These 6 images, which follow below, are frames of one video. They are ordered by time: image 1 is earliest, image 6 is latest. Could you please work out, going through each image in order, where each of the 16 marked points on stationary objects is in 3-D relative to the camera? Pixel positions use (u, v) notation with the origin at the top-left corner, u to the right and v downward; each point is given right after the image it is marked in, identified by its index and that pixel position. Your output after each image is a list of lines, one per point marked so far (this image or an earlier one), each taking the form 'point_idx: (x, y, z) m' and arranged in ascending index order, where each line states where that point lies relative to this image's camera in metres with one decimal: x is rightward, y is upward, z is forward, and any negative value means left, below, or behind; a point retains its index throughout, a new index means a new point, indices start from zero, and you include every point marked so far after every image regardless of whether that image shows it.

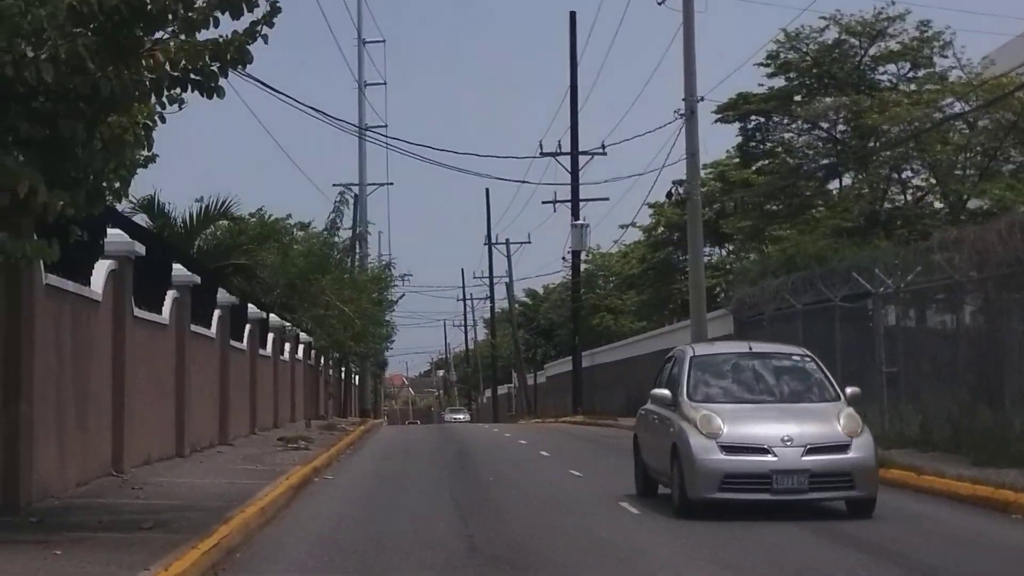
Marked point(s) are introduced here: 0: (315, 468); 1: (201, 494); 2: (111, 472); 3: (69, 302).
0: (-1.9, -1.7, +19.2) m
1: (-2.2, -1.4, +14.0) m
2: (-3.1, -1.4, +15.6) m
3: (-3.0, -0.1, +13.8) m
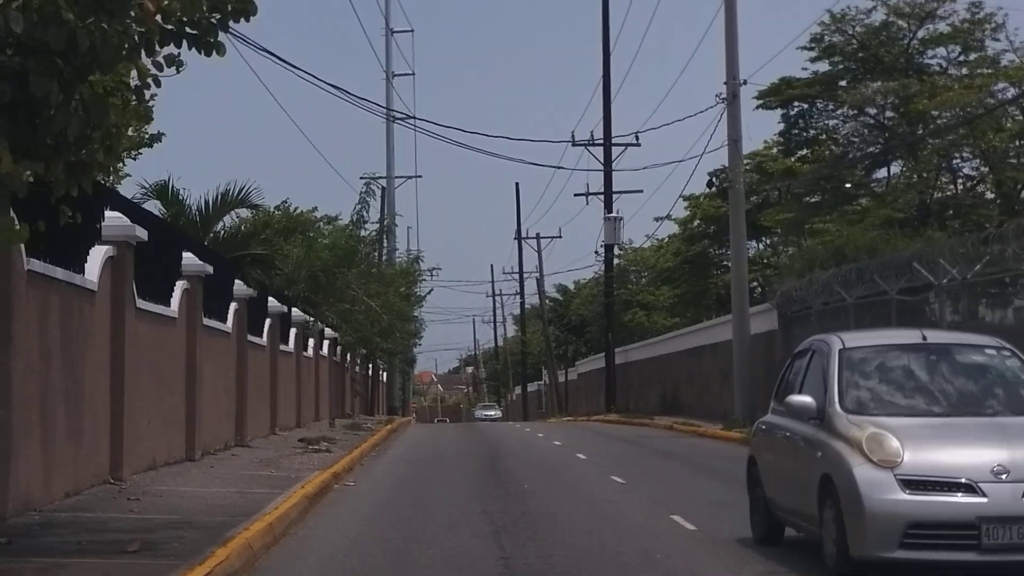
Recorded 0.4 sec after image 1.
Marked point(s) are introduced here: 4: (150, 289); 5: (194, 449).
0: (-1.5, -1.6, +17.7) m
1: (-1.9, -1.3, +12.5) m
2: (-2.8, -1.3, +14.1) m
3: (-2.8, 0.0, +12.3) m
4: (-3.0, 0.0, +16.7) m
5: (-2.9, -1.5, +18.6) m
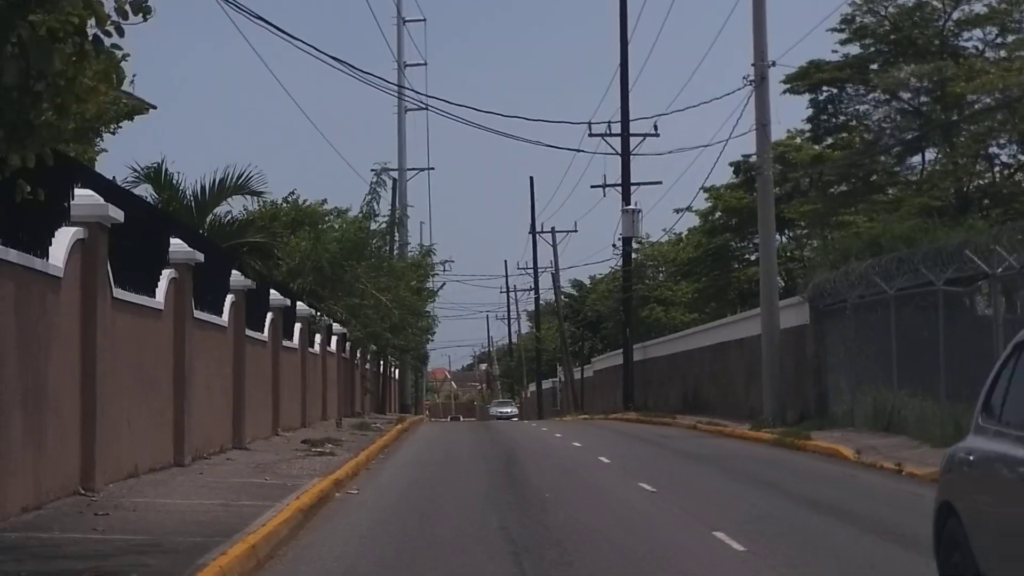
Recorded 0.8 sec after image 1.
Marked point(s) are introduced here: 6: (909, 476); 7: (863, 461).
0: (-1.4, -1.5, +16.2) m
1: (-1.8, -1.3, +11.0) m
2: (-2.7, -1.3, +12.6) m
3: (-2.7, +0.1, +10.8) m
4: (-2.8, +0.1, +15.2) m
5: (-2.8, -1.4, +17.0) m
6: (+3.5, -1.6, +17.8) m
7: (+3.4, -1.7, +19.8) m
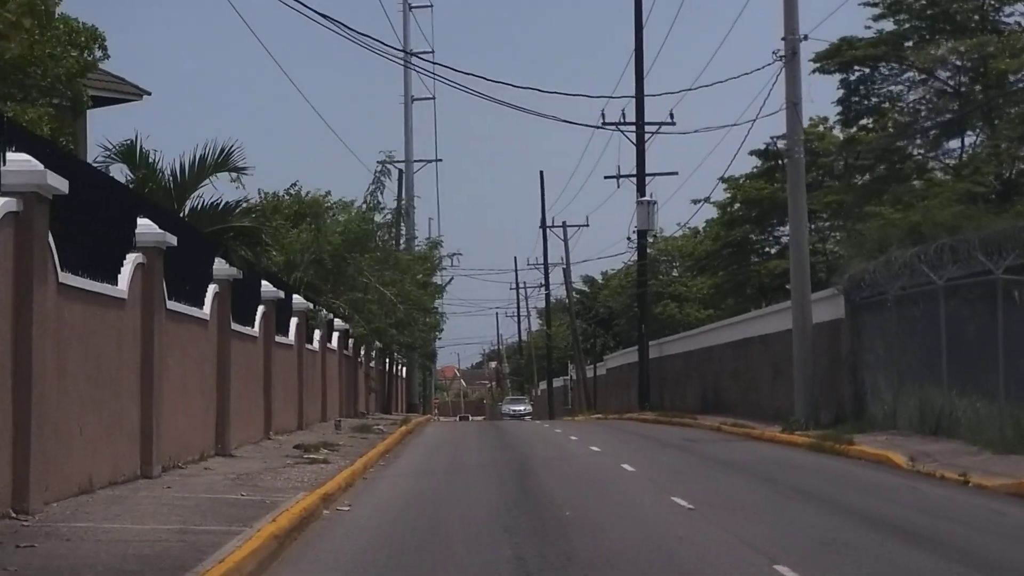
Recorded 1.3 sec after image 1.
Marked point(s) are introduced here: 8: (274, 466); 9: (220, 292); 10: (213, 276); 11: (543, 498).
0: (-1.3, -1.4, +14.1) m
1: (-1.7, -1.2, +8.9) m
2: (-2.6, -1.2, +10.5) m
3: (-2.6, +0.2, +8.7) m
4: (-2.7, +0.2, +13.1) m
5: (-2.7, -1.3, +15.0) m
6: (+3.6, -1.5, +15.7) m
7: (+3.5, -1.6, +17.7) m
8: (-2.1, -1.6, +18.0) m
9: (-2.8, 0.0, +19.3) m
10: (-2.8, +0.1, +19.1) m
11: (+0.2, -1.5, +15.0) m
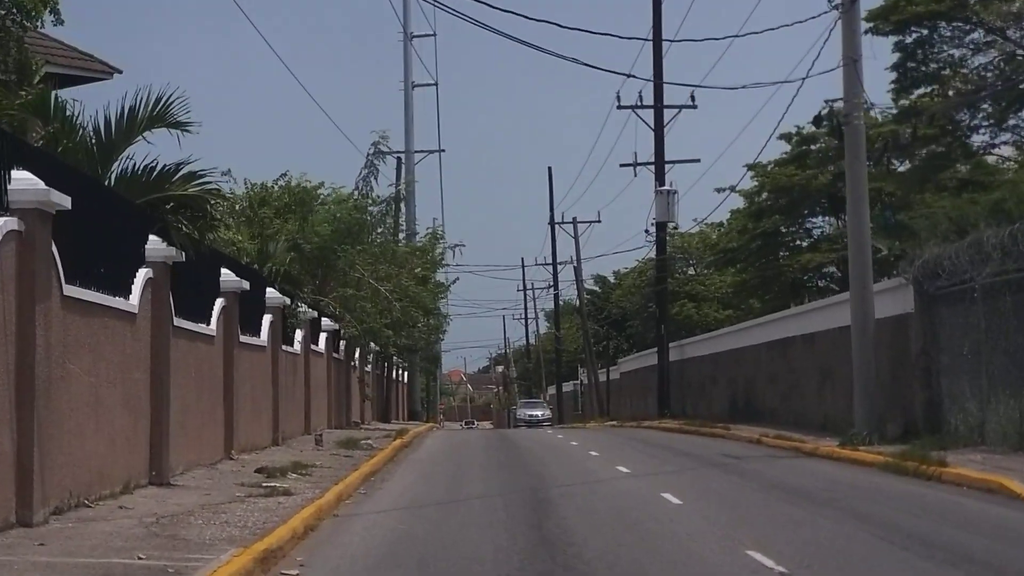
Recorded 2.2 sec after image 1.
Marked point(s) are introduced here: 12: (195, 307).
0: (-1.2, -1.3, +10.1) m
1: (-1.7, -1.0, +4.9) m
2: (-2.5, -1.0, +6.5) m
3: (-2.5, +0.3, +4.7) m
4: (-2.7, +0.3, +9.1) m
5: (-2.6, -1.2, +10.9) m
6: (+3.7, -1.4, +11.6) m
7: (+3.6, -1.4, +13.6) m
8: (-2.0, -1.5, +14.0) m
9: (-2.7, +0.1, +15.2) m
10: (-2.7, +0.2, +15.1) m
11: (+0.3, -1.4, +10.9) m
12: (-2.7, -0.1, +17.7) m
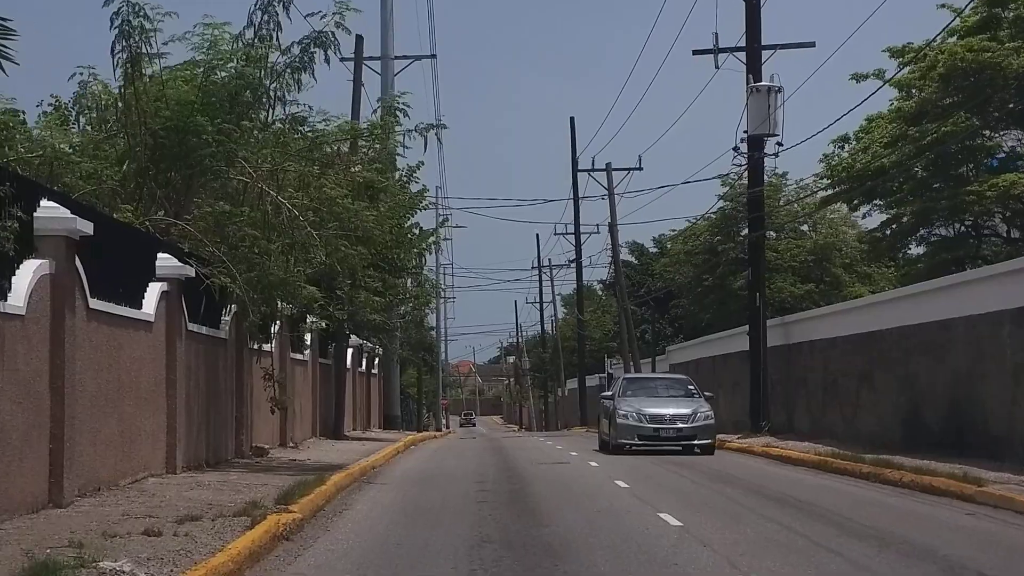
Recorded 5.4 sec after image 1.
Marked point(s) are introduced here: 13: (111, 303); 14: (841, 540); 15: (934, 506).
0: (-1.2, -0.7, -6.2) m
1: (-1.6, -0.4, -11.4) m
2: (-2.5, -0.4, -9.8) m
3: (-2.5, +0.9, -11.6) m
4: (-2.6, +1.0, -7.2) m
5: (-2.5, -0.5, -5.3) m
6: (+3.7, -0.8, -4.6) m
7: (+3.7, -0.8, -2.6) m
8: (-1.9, -0.8, -2.3) m
9: (-2.6, +0.8, -1.0) m
10: (-2.6, +0.9, -1.1) m
11: (+0.4, -0.8, -5.3) m
12: (-2.7, +0.6, +1.4) m
13: (-2.8, -0.1, +14.2) m
14: (+1.9, -1.5, +11.7) m
15: (+3.1, -1.6, +14.8) m
